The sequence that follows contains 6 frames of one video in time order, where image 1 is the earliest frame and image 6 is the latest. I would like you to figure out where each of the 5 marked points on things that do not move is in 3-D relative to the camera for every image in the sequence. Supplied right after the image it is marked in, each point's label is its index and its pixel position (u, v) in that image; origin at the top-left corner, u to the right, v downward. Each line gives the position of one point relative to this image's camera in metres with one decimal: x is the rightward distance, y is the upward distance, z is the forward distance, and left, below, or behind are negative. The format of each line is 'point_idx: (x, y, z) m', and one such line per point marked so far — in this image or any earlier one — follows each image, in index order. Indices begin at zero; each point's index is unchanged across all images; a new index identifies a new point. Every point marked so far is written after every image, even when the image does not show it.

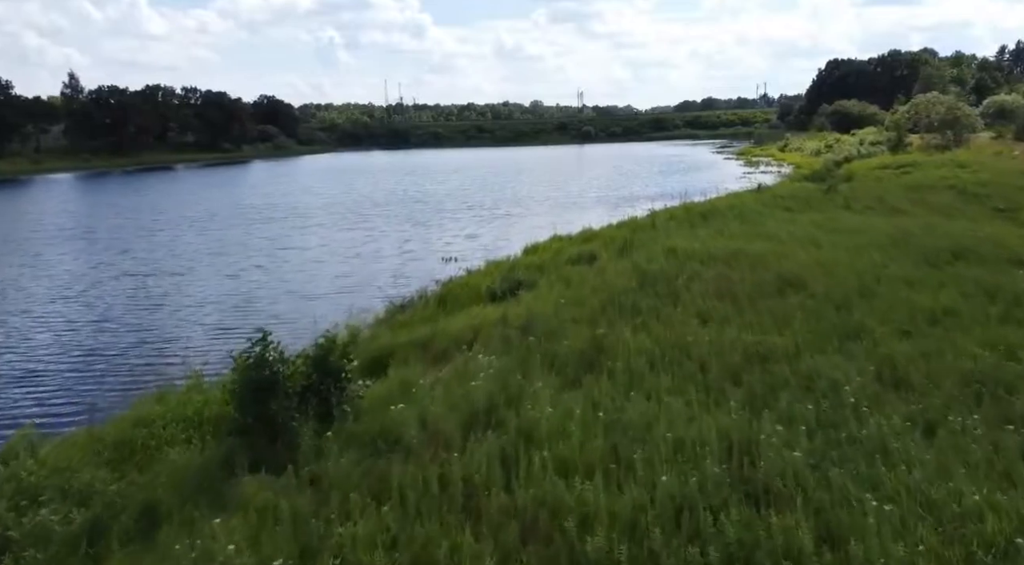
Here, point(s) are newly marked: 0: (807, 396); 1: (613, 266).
0: (+3.1, -1.2, +9.4) m
1: (+2.4, +0.5, +20.0) m
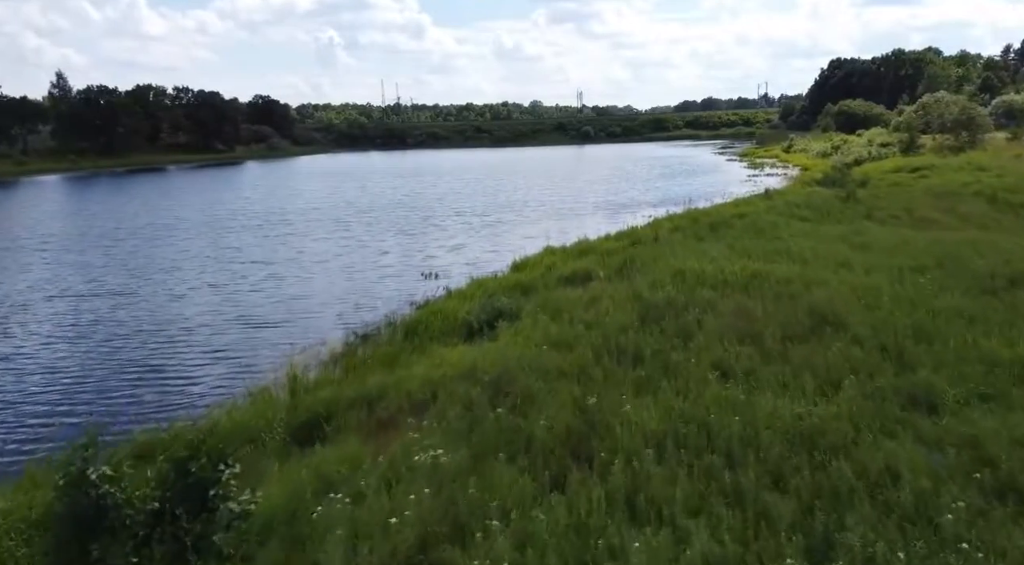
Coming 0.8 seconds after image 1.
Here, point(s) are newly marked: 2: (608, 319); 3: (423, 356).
0: (+2.8, -1.8, +6.6) m
1: (+2.0, -0.1, +17.1) m
2: (+1.5, -0.6, +13.9) m
3: (-1.4, -1.2, +13.8) m
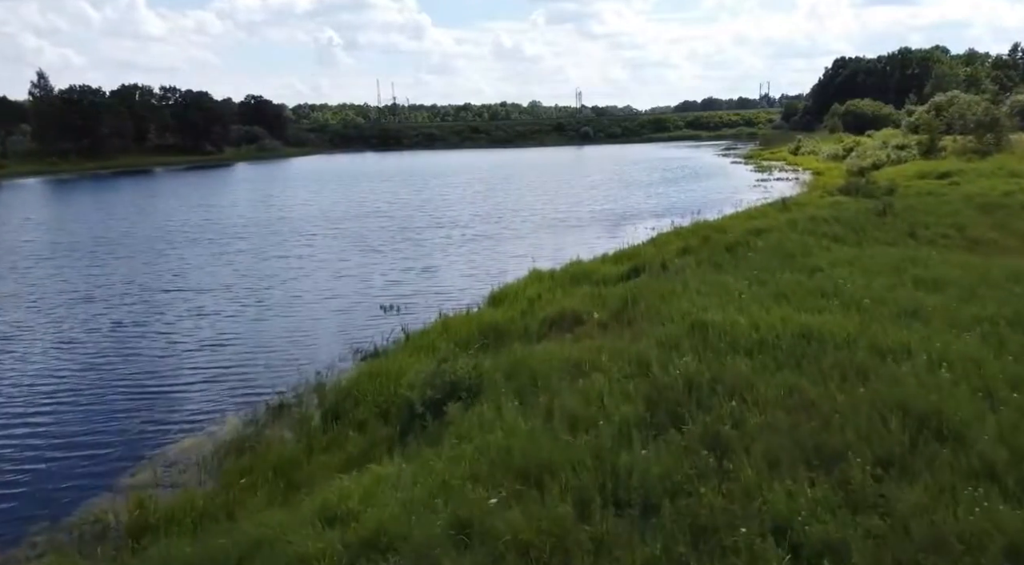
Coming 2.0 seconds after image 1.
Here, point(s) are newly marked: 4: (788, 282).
0: (+2.2, -2.6, +2.2) m
1: (+1.4, -0.9, +12.8) m
2: (+1.0, -1.4, +9.6) m
3: (-1.9, -2.0, +9.4) m
4: (+5.1, 0.0, +16.3) m
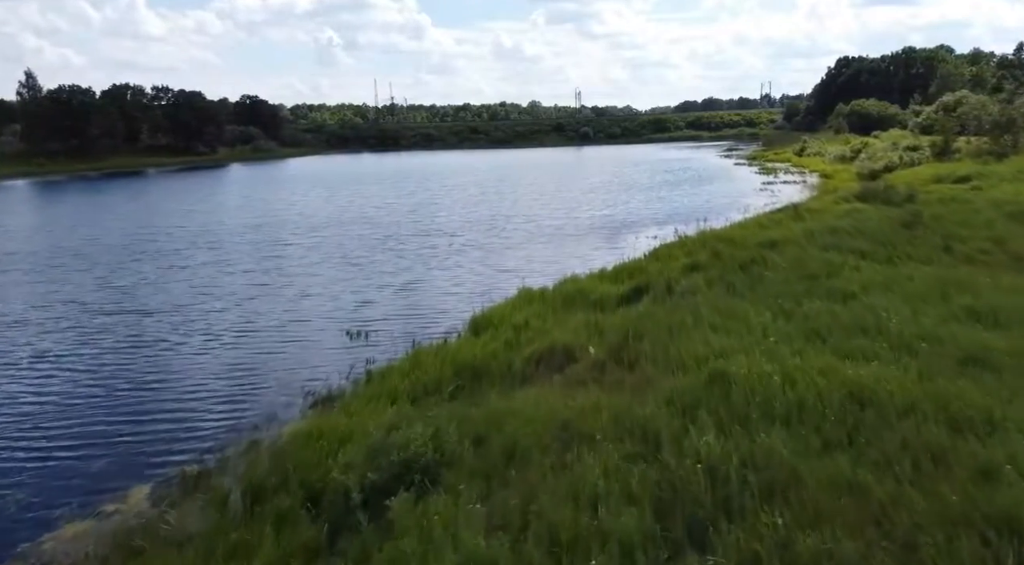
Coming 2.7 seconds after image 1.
0: (+1.9, -3.1, -0.3) m
1: (+1.1, -1.4, +10.2) m
2: (+0.7, -1.9, +7.0) m
3: (-2.2, -2.5, +6.8) m
4: (+4.8, -0.5, +13.8) m
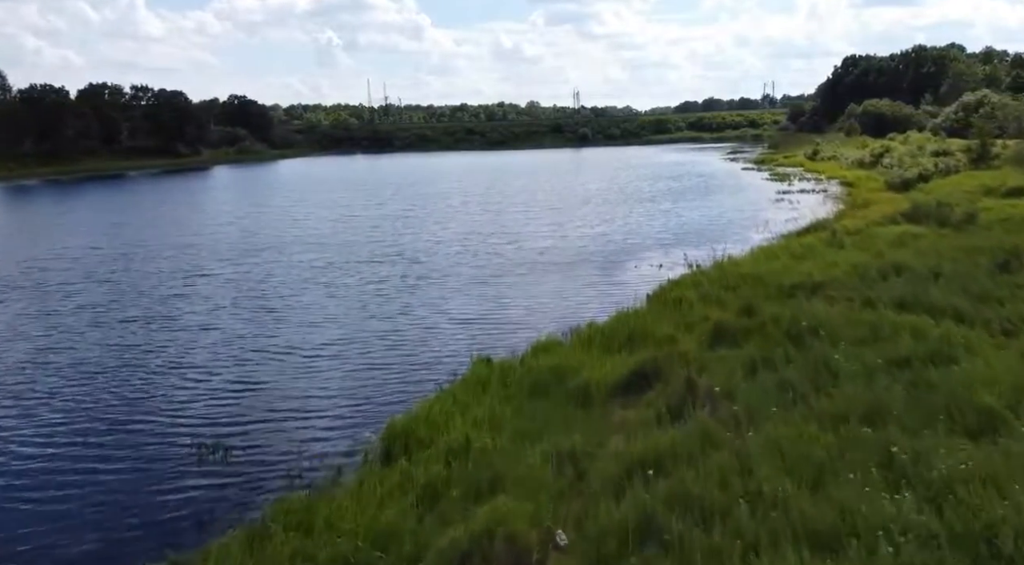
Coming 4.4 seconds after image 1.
0: (+1.1, -4.3, -6.6) m
1: (+0.3, -2.6, +4.0) m
2: (-0.2, -3.1, +0.8) m
3: (-3.1, -3.7, +0.6) m
4: (+3.9, -1.7, +7.5) m
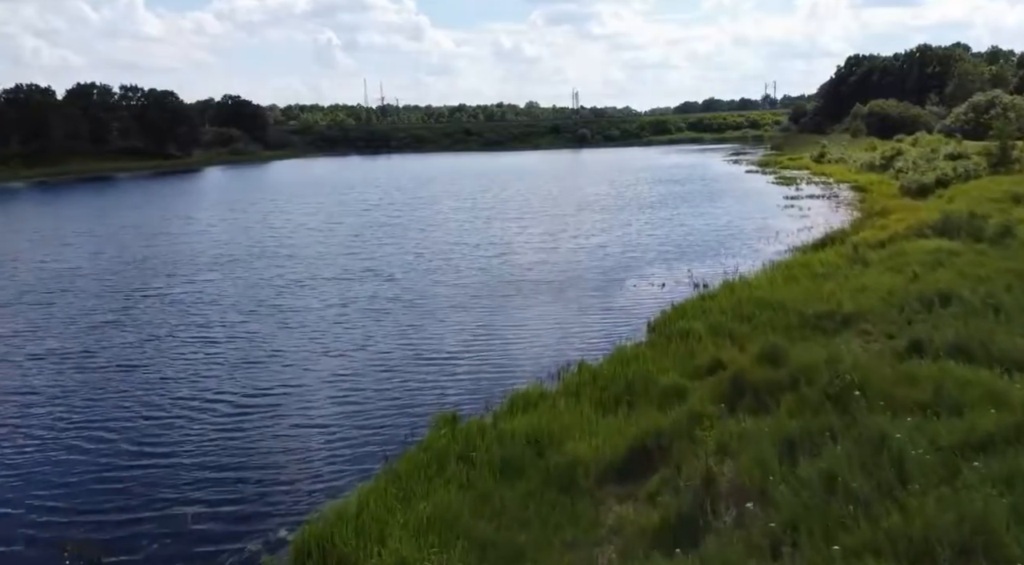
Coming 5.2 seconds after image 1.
0: (+0.6, -4.9, -9.5) m
1: (-0.1, -3.2, +1.0) m
2: (-0.6, -3.7, -2.1) m
3: (-3.5, -4.3, -2.3) m
4: (+3.5, -2.3, +4.6) m
